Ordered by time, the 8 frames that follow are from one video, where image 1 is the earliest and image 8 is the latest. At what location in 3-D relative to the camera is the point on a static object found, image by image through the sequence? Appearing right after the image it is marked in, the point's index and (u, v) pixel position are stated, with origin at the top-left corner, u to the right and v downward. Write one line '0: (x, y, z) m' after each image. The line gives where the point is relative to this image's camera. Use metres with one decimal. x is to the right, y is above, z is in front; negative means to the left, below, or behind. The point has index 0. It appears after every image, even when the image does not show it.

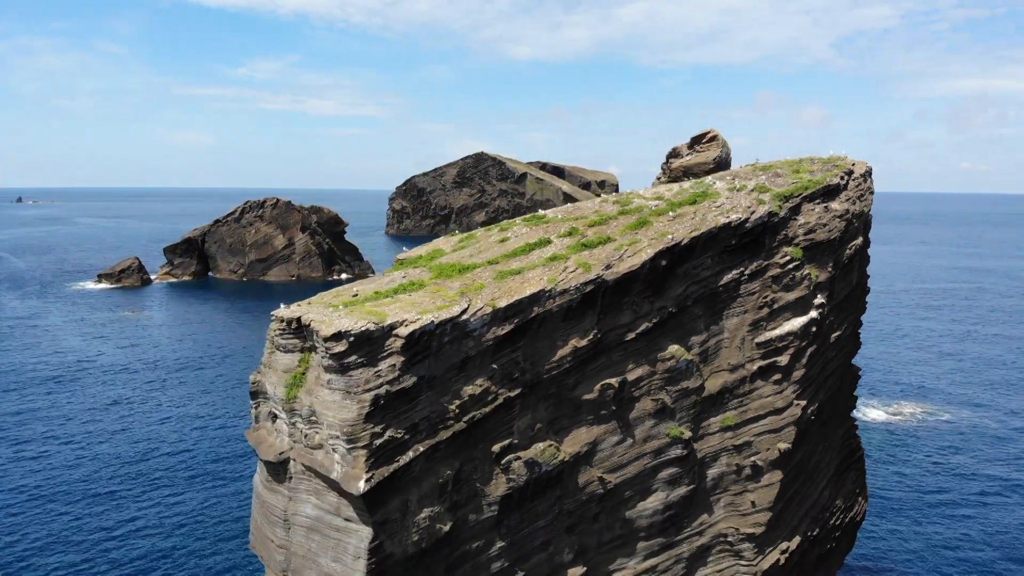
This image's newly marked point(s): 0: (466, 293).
0: (-1.2, -0.1, +17.8) m
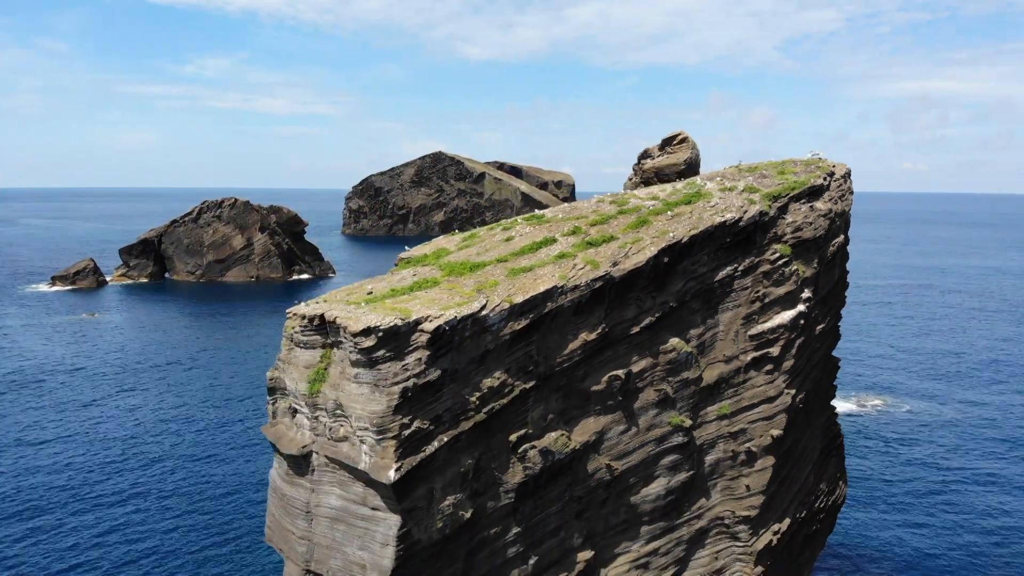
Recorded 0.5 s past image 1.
0: (-0.8, 0.0, +18.6) m
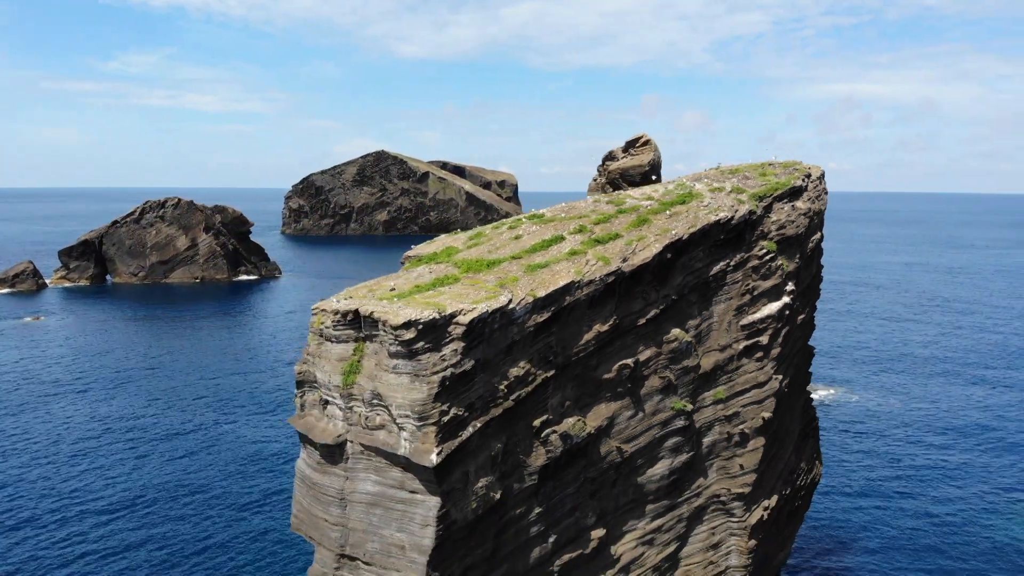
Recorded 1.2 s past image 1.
0: (-0.2, +0.1, +19.7) m
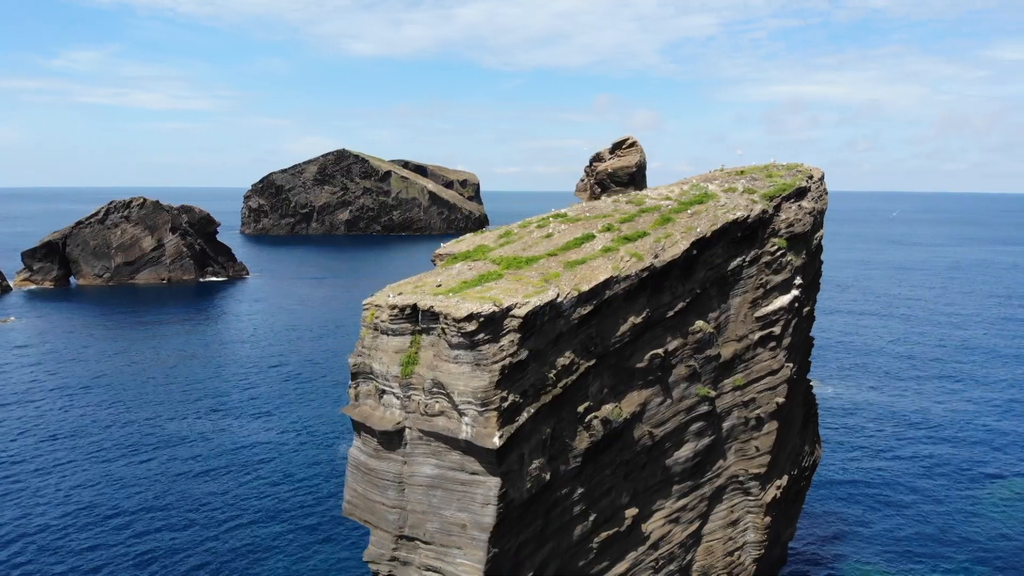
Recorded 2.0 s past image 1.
0: (+1.1, +0.3, +21.0) m
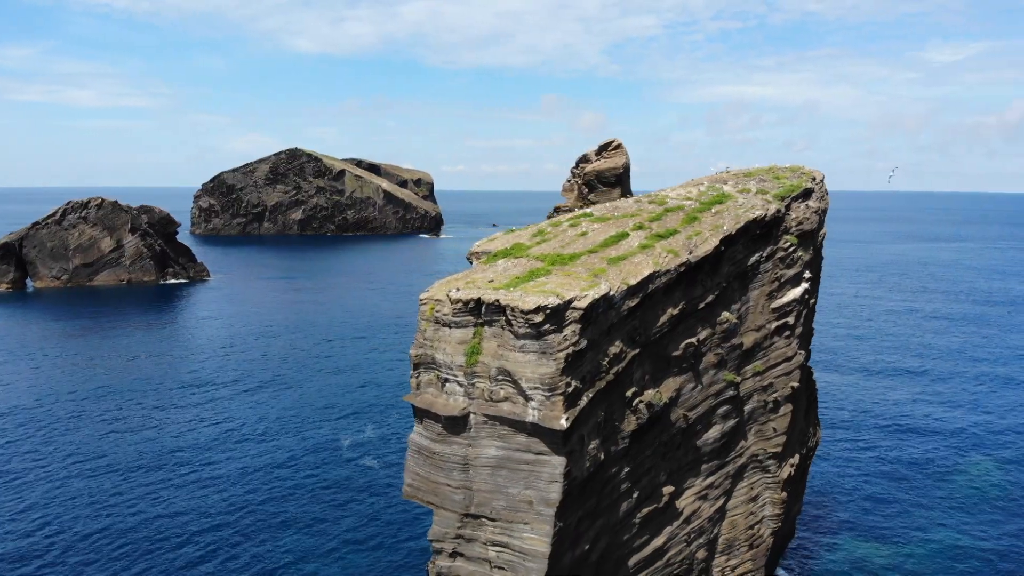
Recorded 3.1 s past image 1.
0: (+2.8, +0.4, +22.7) m
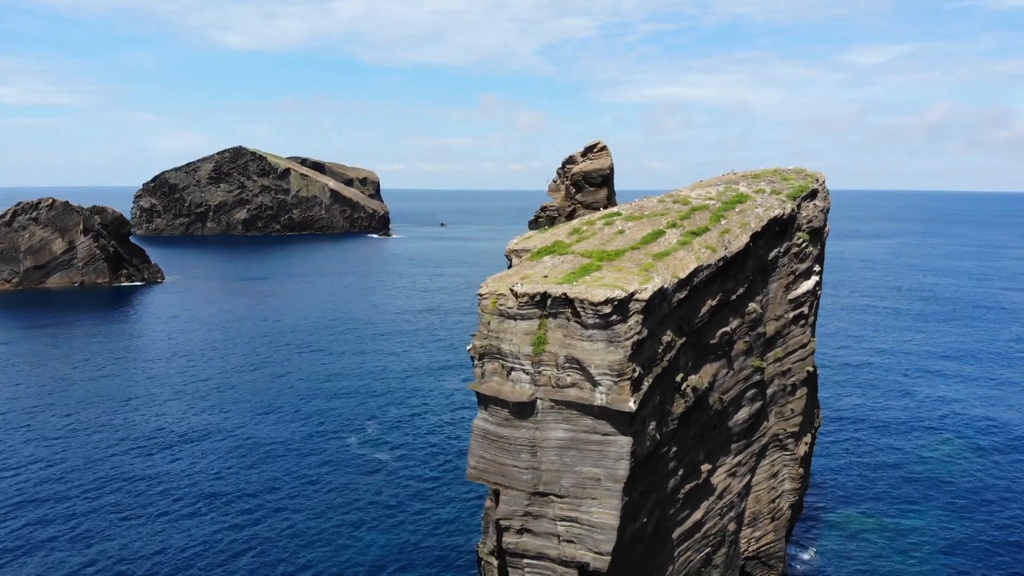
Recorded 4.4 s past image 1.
0: (+4.8, +0.7, +24.6) m
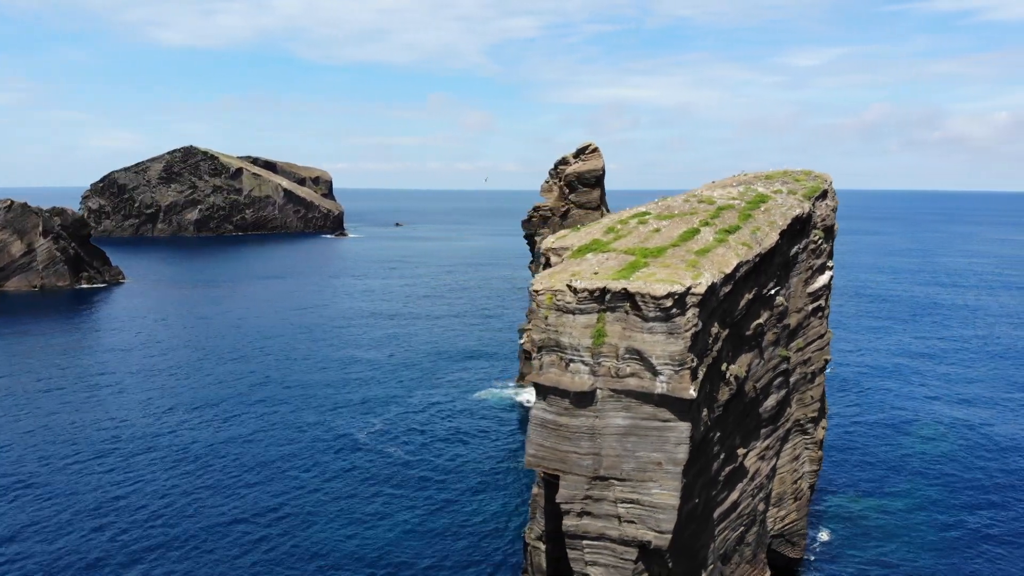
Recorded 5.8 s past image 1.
0: (+6.8, +0.8, +26.2) m
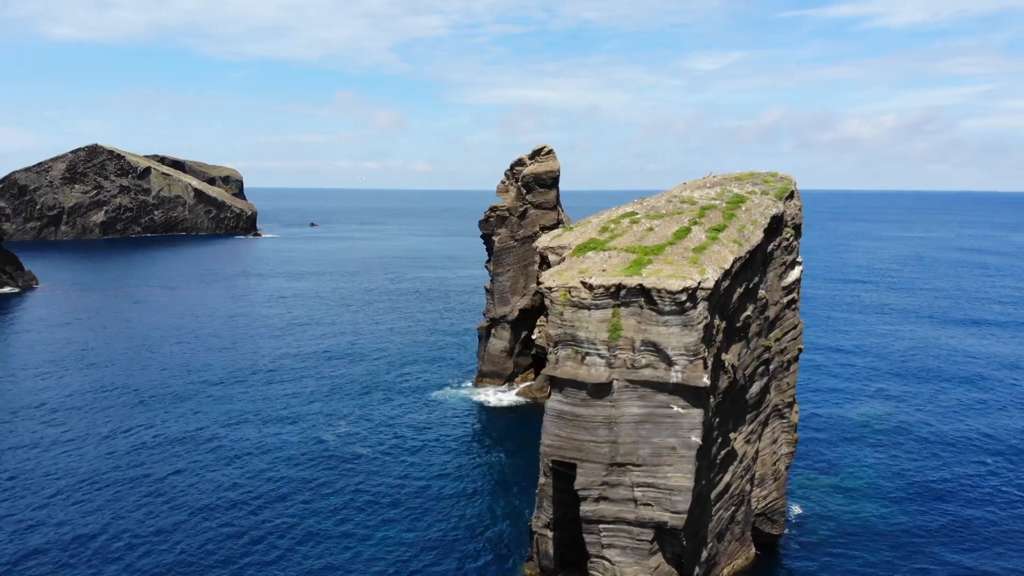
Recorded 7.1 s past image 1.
0: (+7.3, +1.0, +27.9) m
